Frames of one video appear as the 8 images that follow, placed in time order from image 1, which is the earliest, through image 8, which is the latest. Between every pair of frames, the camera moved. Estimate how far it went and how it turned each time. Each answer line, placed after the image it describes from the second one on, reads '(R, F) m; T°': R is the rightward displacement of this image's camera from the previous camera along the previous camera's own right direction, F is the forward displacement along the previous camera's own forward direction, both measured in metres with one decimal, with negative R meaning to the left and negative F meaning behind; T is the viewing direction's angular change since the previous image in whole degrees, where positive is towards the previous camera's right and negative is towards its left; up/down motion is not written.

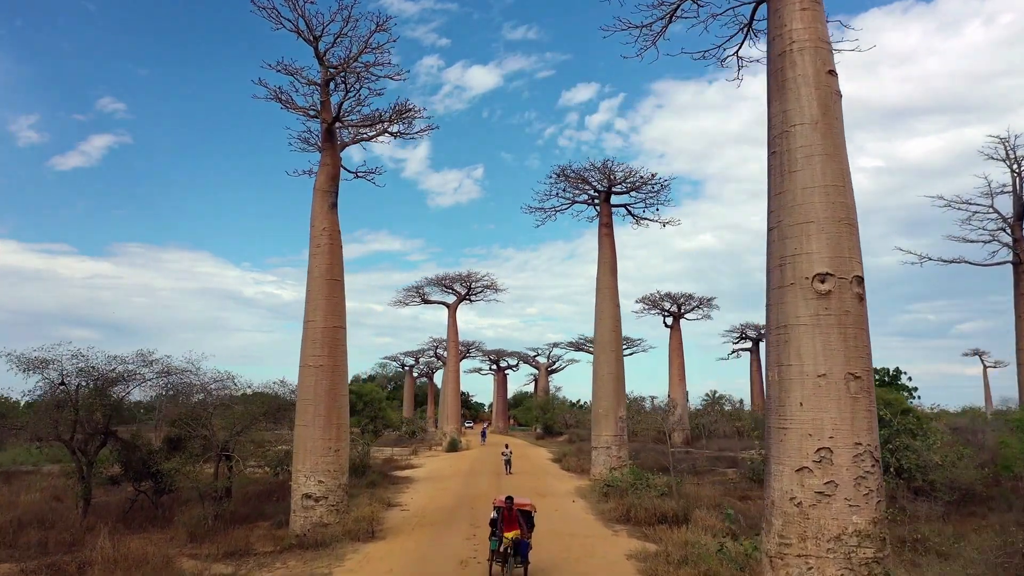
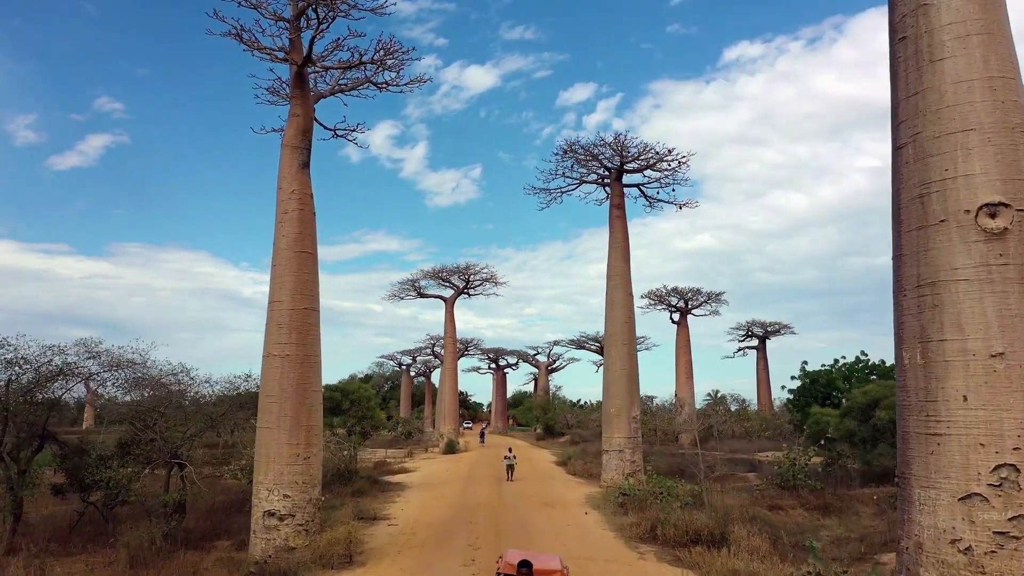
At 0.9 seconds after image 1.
(-0.1, +1.4) m; 0°
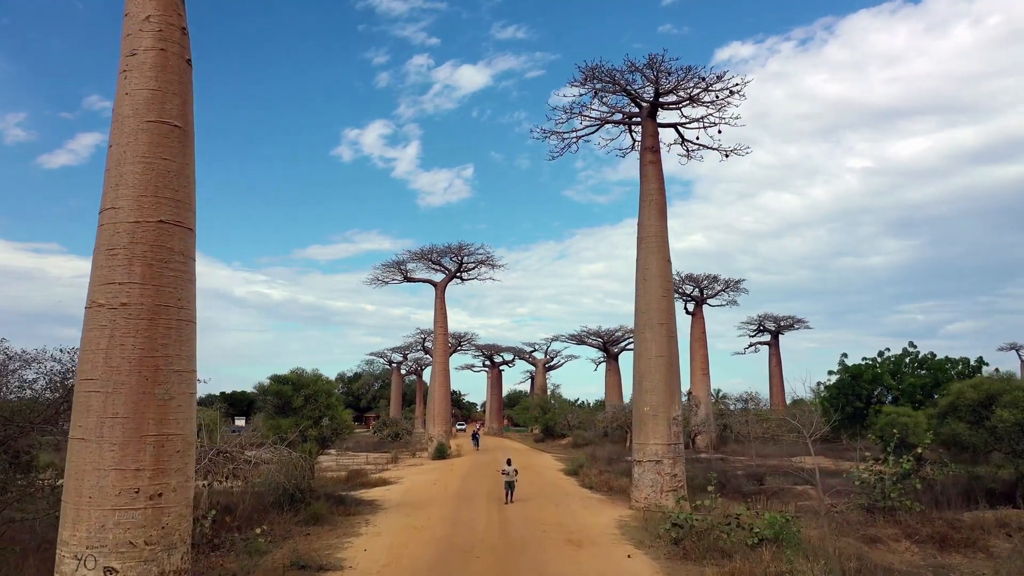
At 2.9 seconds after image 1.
(-0.2, +3.0) m; +1°
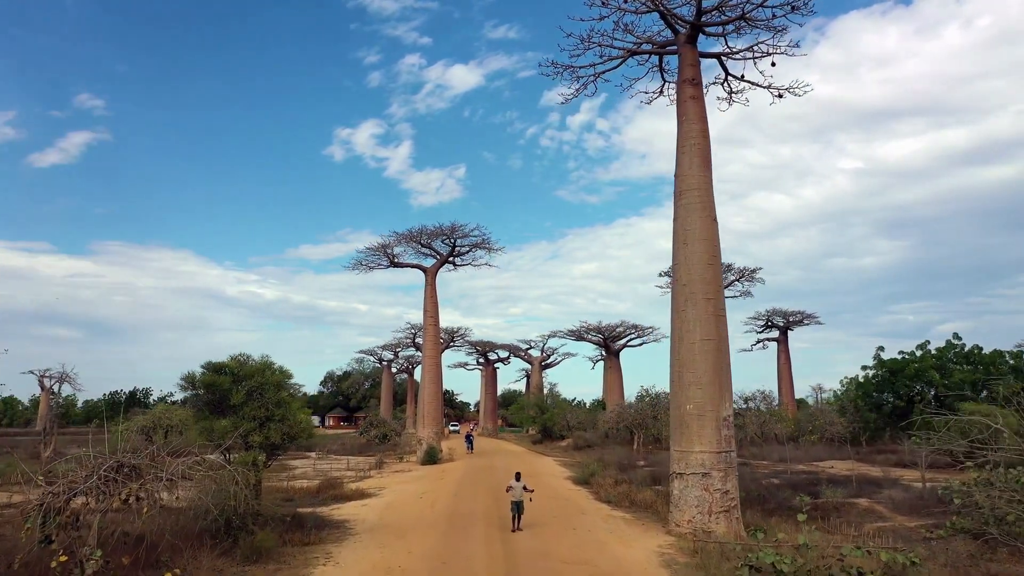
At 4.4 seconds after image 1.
(-0.2, +2.2) m; +1°
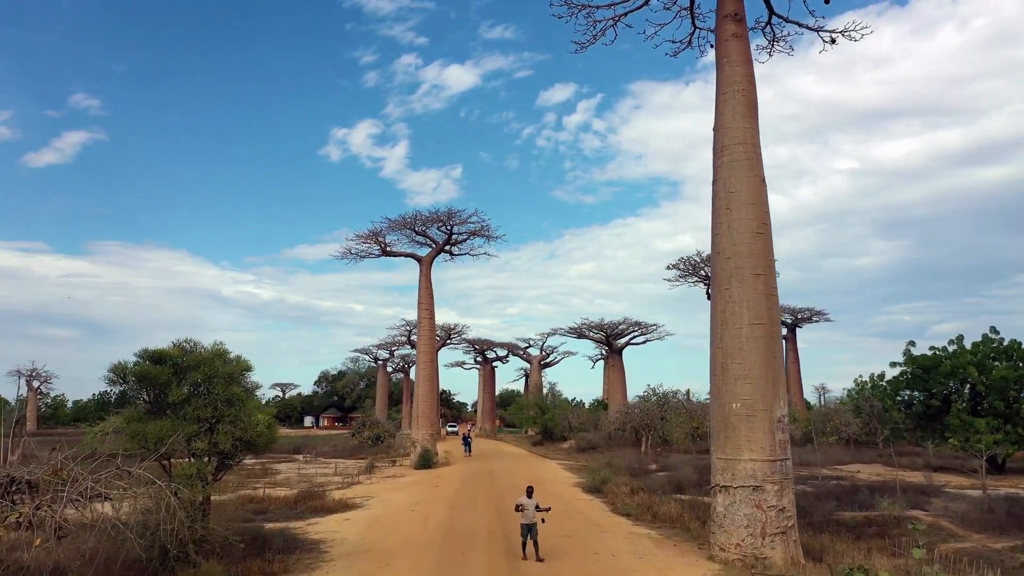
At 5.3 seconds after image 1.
(-0.1, +1.4) m; 0°
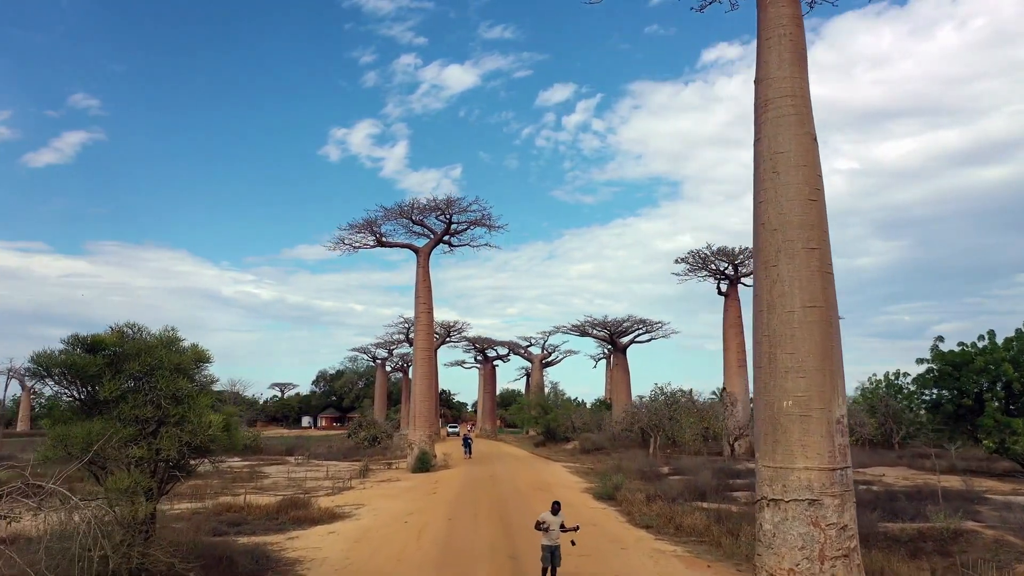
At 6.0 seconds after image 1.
(-0.1, +1.1) m; 0°
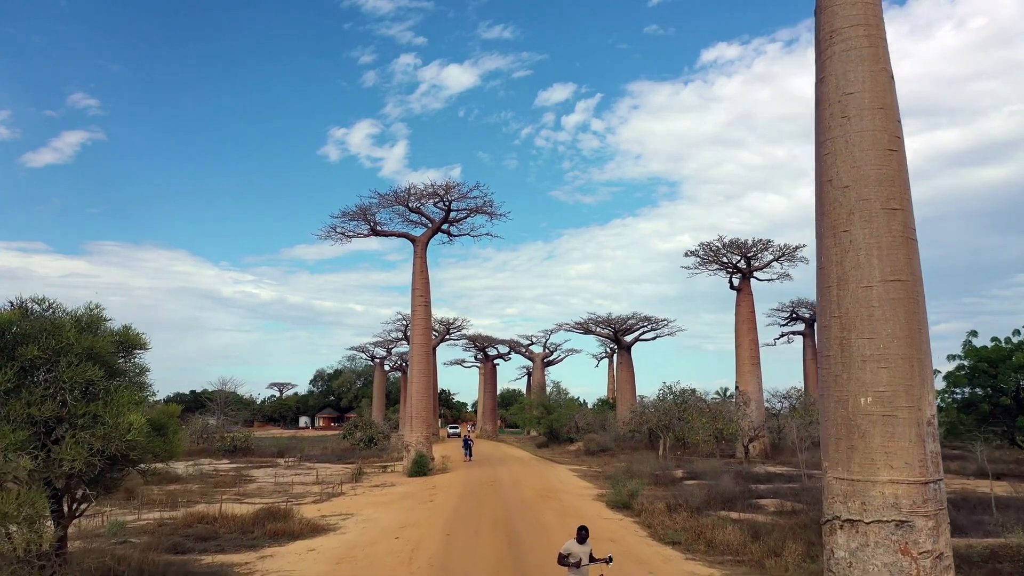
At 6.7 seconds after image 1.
(-0.1, +1.1) m; 0°
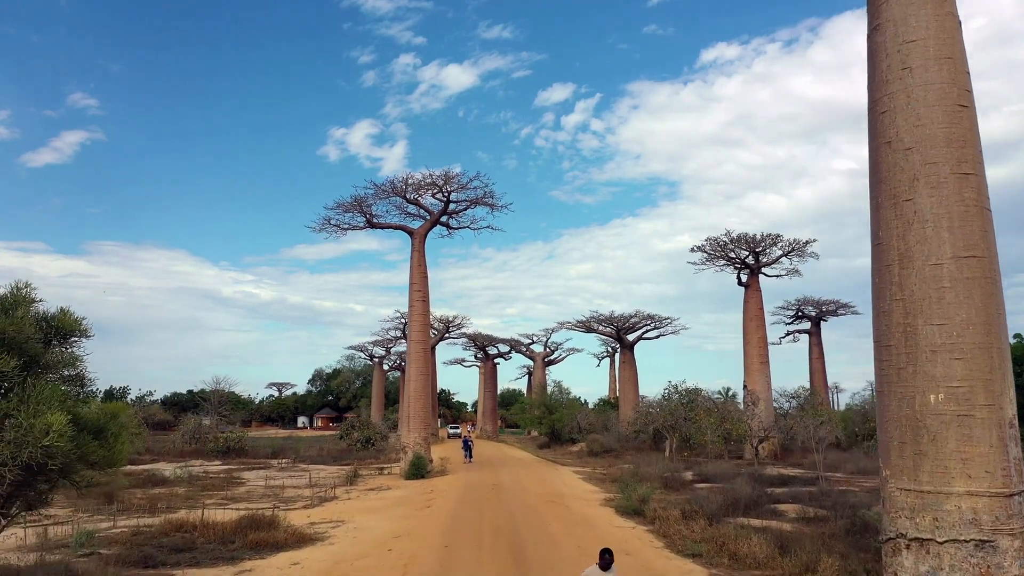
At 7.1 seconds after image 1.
(-0.1, +0.7) m; 0°
